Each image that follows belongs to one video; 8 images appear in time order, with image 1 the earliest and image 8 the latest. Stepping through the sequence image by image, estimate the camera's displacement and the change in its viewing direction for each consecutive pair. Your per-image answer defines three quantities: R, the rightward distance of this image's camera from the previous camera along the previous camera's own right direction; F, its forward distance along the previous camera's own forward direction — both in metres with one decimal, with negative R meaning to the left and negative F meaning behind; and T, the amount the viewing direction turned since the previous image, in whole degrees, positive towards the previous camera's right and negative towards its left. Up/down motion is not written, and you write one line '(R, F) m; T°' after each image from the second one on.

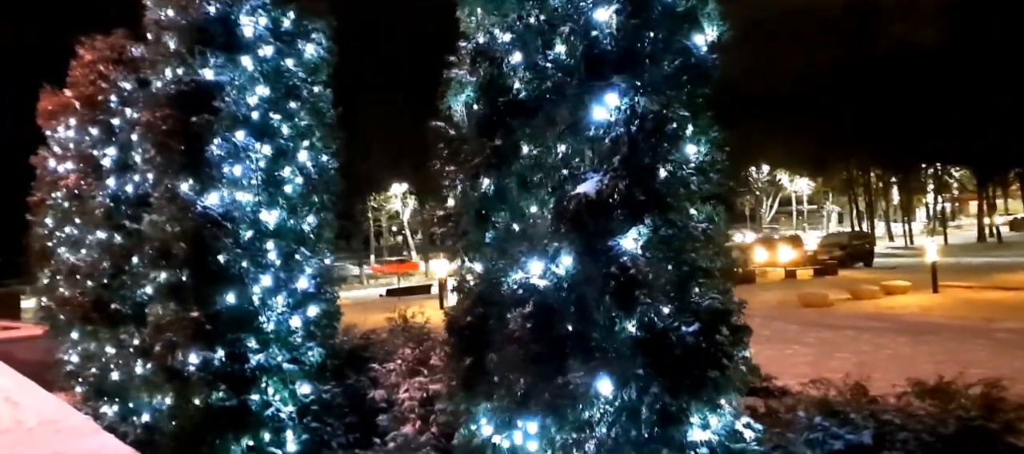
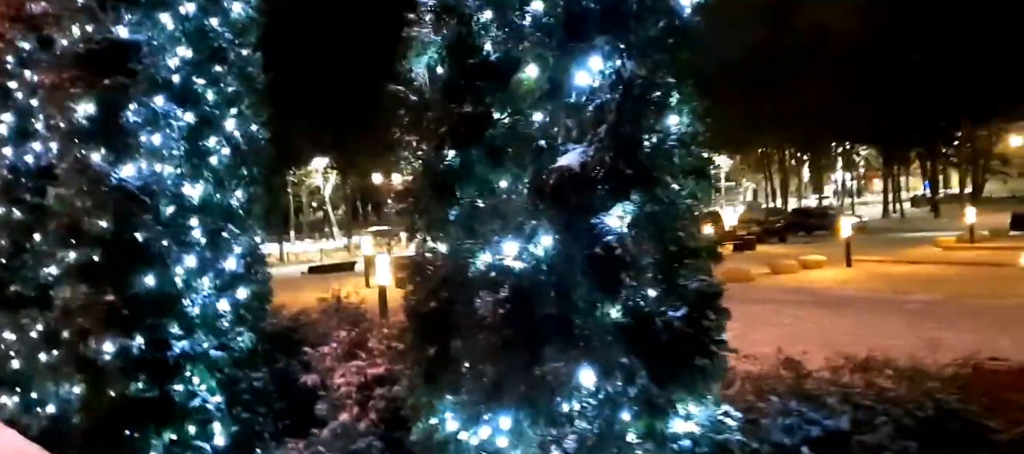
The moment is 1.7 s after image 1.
(-0.2, +0.3) m; +6°
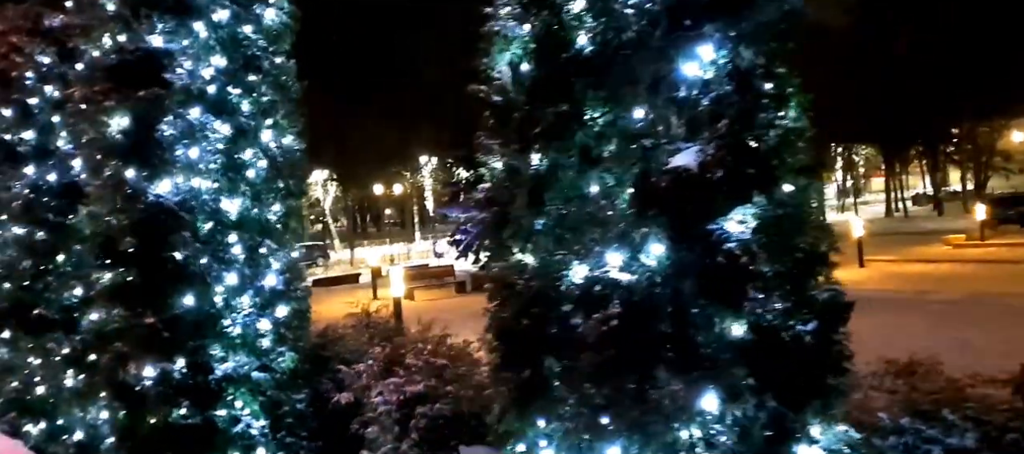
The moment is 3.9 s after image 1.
(-0.3, +0.3) m; 0°
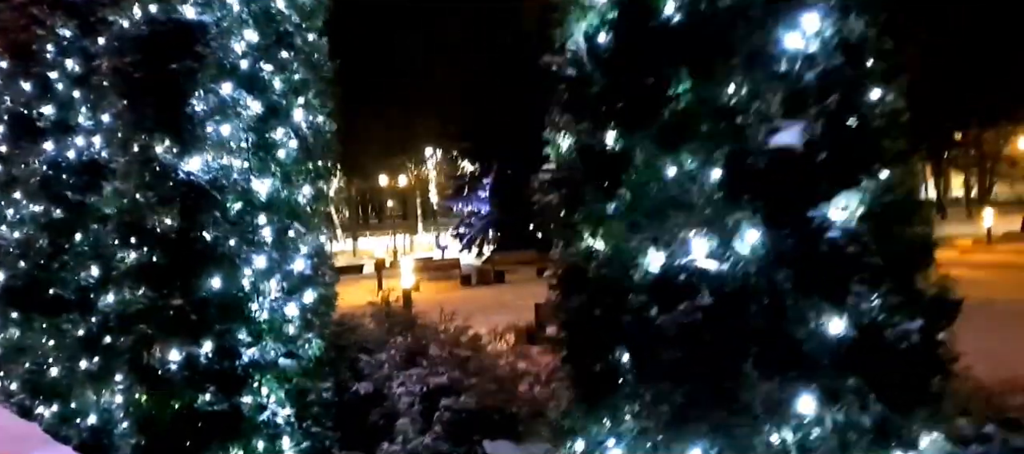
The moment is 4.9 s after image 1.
(-0.2, +0.2) m; 0°
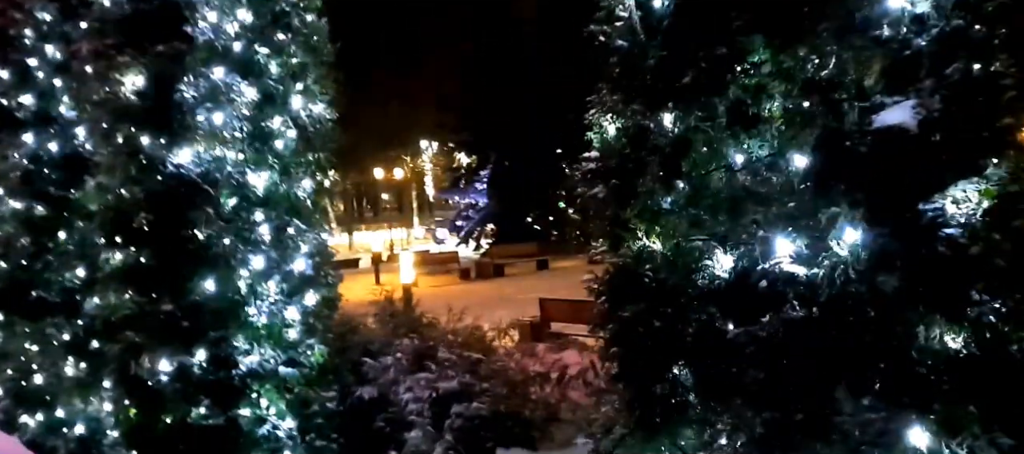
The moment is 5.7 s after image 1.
(-0.1, +0.4) m; 0°
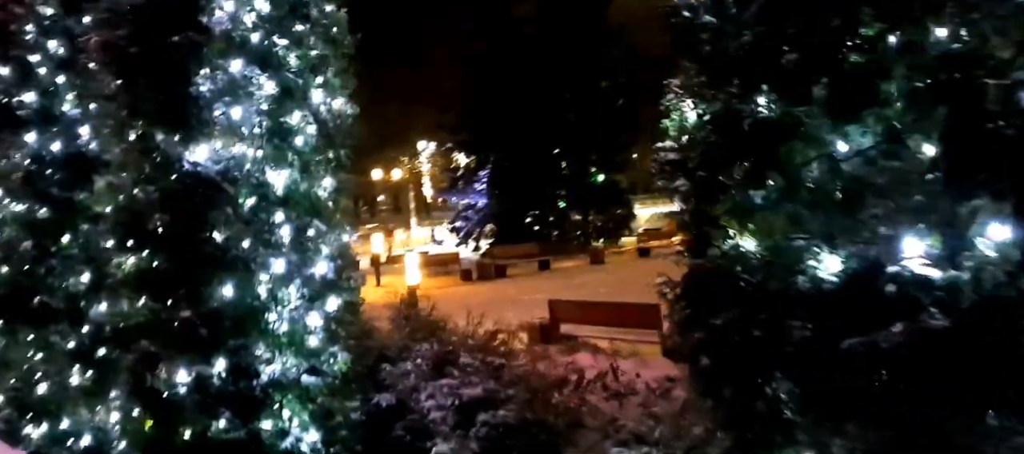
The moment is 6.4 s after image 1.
(-0.2, +0.3) m; 0°
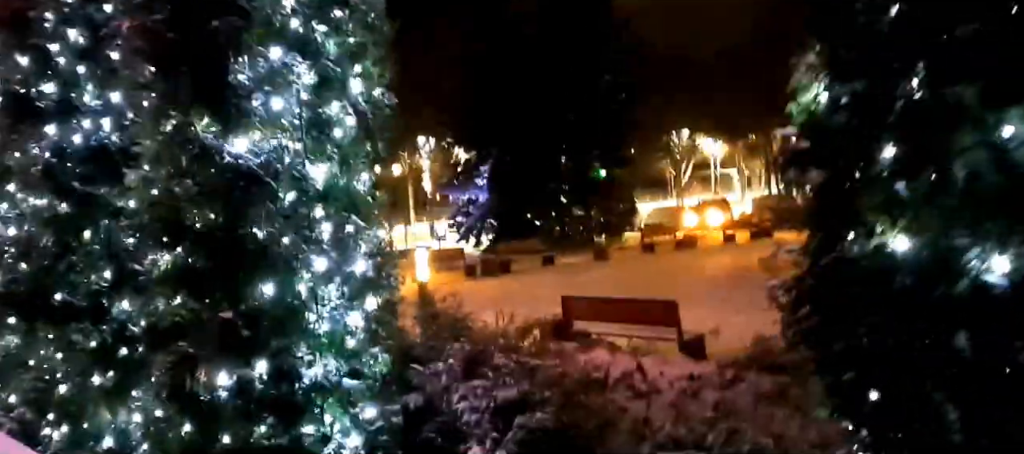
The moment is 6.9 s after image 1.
(-0.3, +0.2) m; 0°
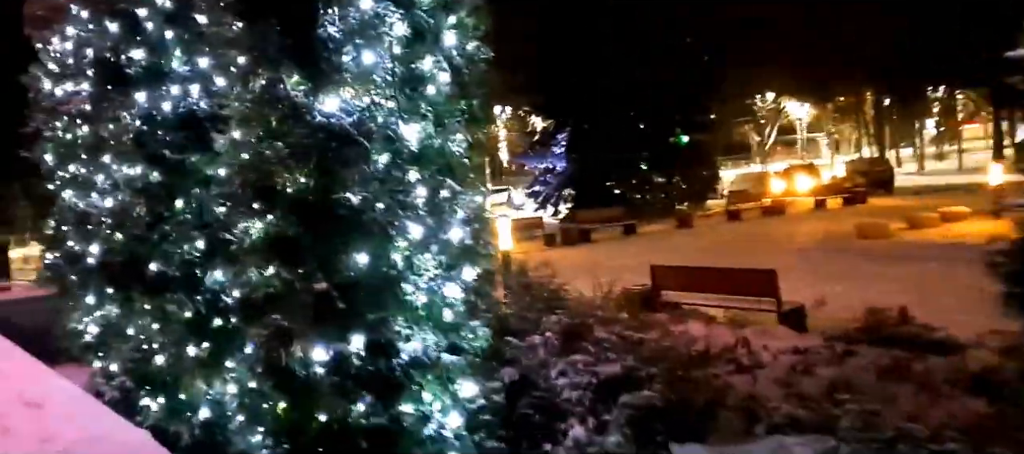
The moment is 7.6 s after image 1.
(-0.2, +0.4) m; -5°
